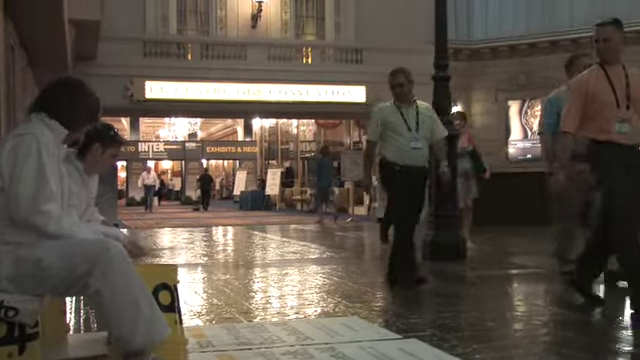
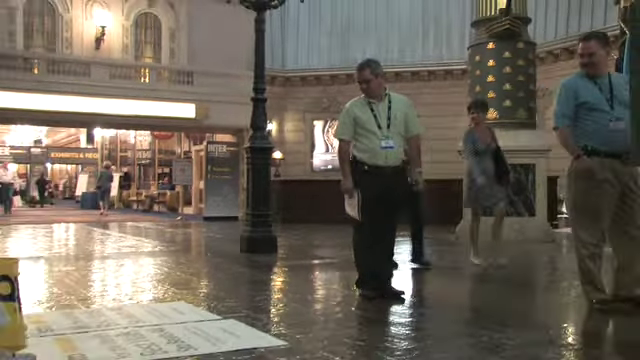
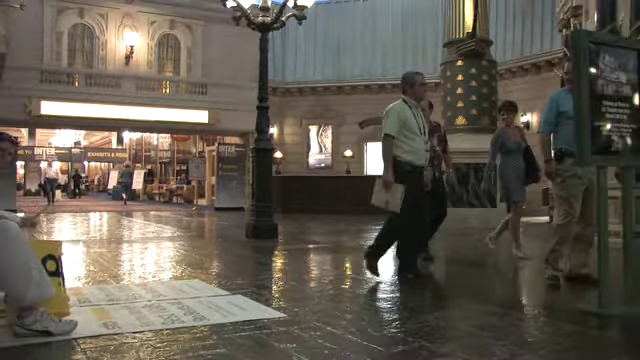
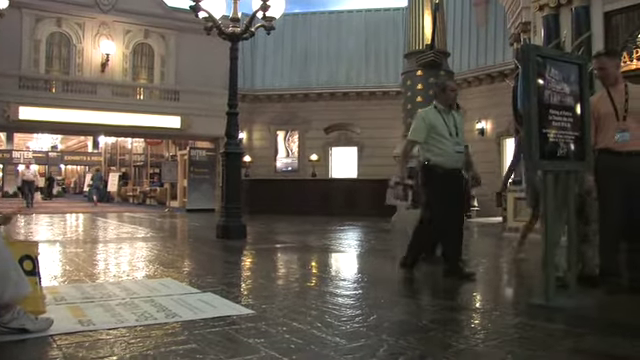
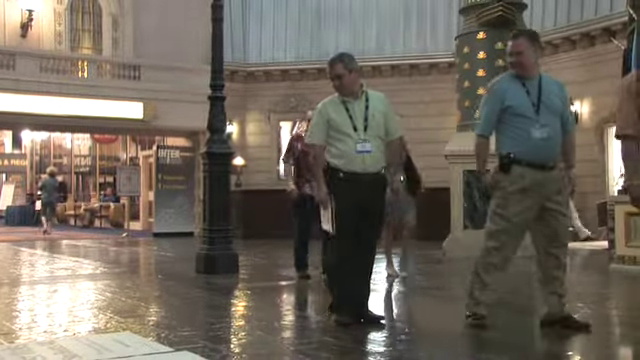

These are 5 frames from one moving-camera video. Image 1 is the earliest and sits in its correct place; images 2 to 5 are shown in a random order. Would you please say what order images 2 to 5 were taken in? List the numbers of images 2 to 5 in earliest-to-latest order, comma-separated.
5, 2, 3, 4
